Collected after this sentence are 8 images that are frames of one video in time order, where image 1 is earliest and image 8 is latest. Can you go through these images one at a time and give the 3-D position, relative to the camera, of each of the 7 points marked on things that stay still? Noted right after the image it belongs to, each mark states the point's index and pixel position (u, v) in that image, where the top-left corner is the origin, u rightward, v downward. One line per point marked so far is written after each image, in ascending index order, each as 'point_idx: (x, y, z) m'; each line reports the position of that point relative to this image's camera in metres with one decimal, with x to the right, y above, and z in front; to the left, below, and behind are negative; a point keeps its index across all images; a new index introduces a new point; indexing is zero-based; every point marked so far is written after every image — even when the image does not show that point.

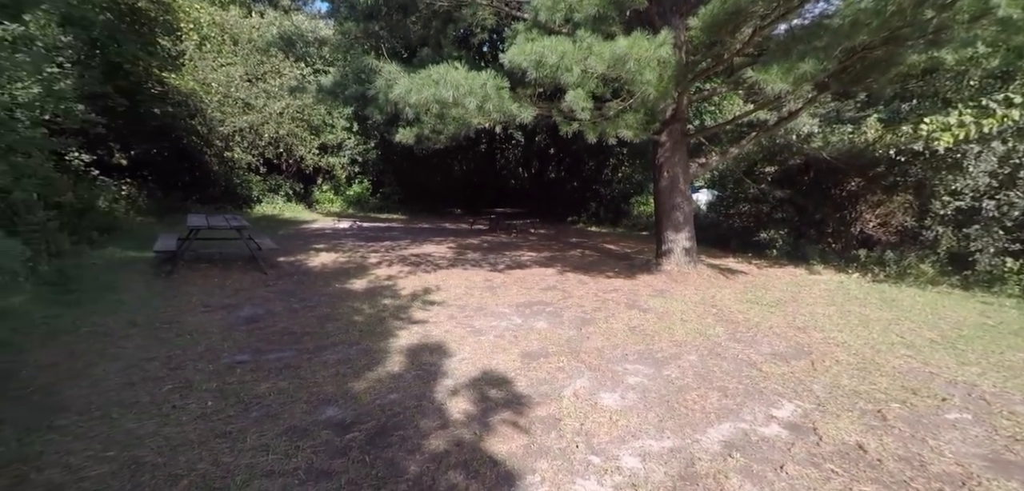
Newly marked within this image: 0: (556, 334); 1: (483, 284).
0: (+0.4, -0.8, +4.6) m
1: (-0.4, -0.5, +6.6) m
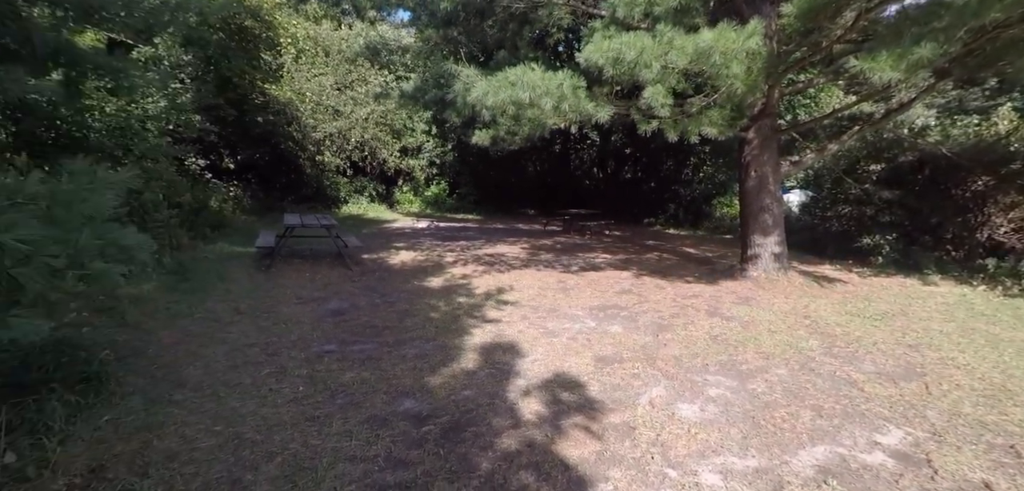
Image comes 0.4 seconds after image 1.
0: (+1.0, -0.8, +4.4) m
1: (+0.6, -0.5, +6.6) m
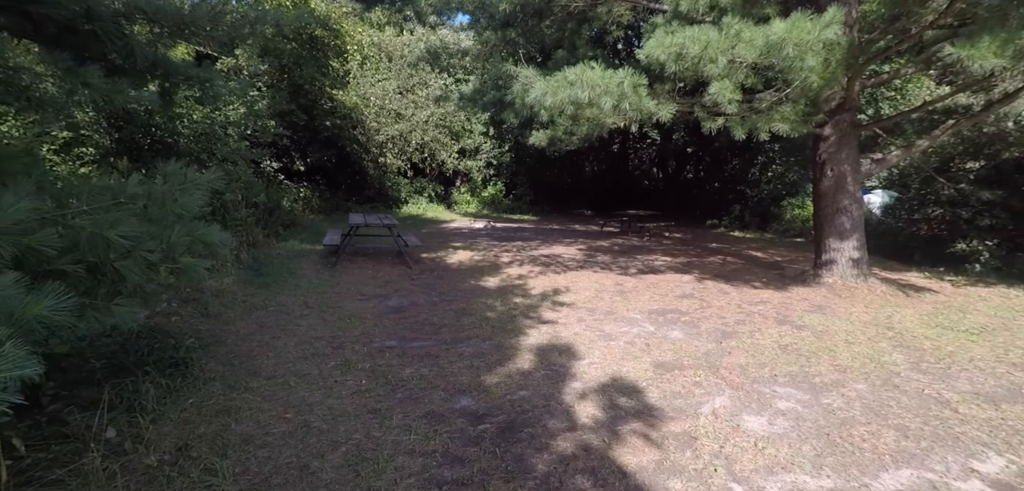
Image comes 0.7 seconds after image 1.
0: (+1.5, -0.8, +4.3) m
1: (+1.2, -0.5, +6.5) m
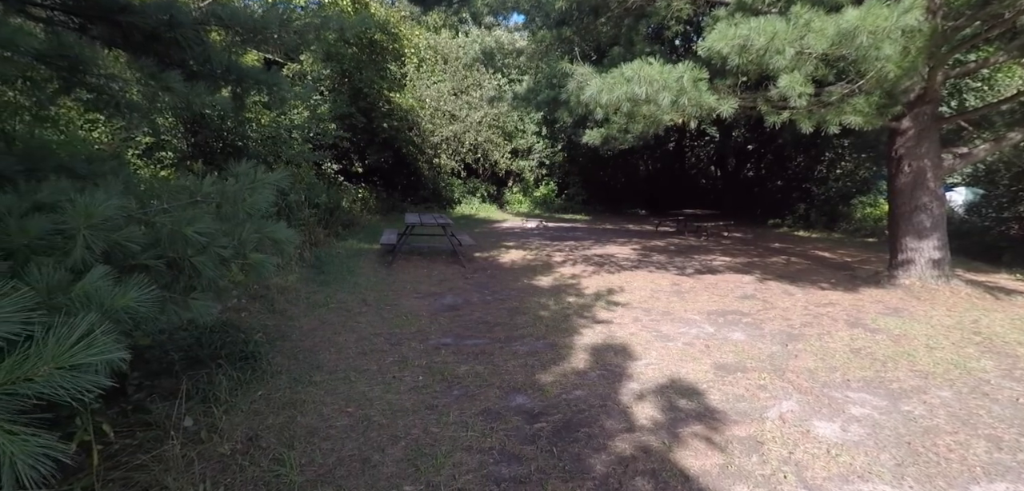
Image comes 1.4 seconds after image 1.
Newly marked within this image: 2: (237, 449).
0: (+1.9, -0.8, +4.1) m
1: (+1.9, -0.5, +6.3) m
2: (-1.3, -0.9, +2.5) m
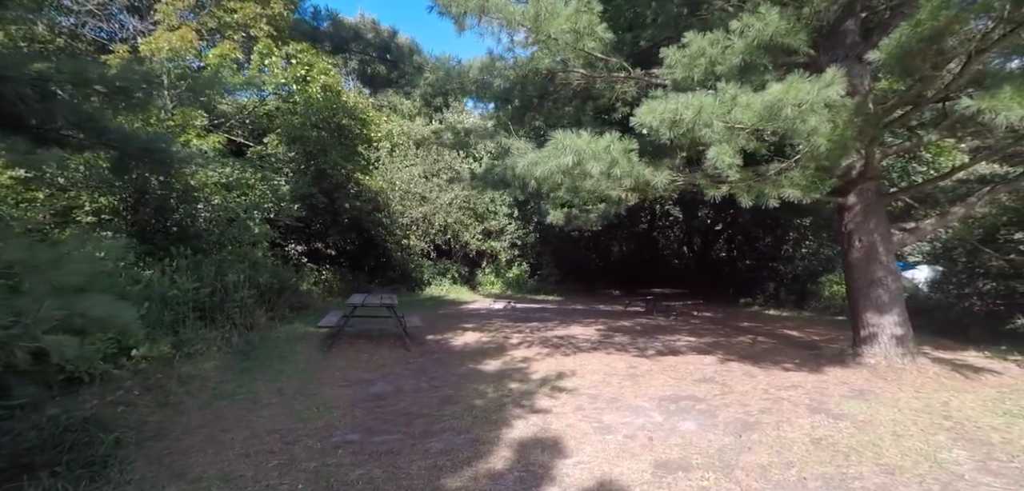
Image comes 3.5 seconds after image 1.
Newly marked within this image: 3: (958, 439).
0: (+1.3, -1.3, +3.6) m
1: (+1.3, -1.4, +5.9) m
2: (-1.8, -1.3, +1.9) m
3: (+3.2, -1.4, +3.8) m
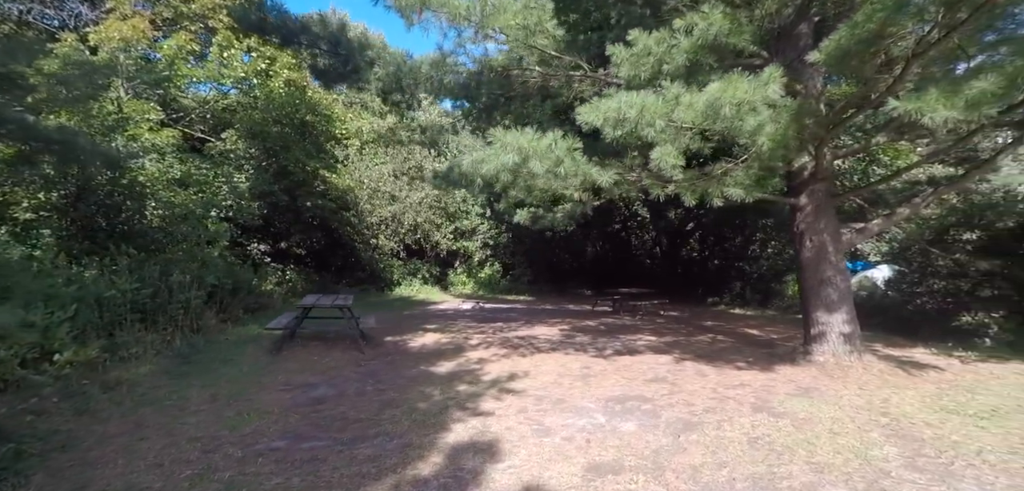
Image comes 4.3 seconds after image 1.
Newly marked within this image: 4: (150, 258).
0: (+0.9, -1.3, +3.6) m
1: (+0.7, -1.4, +5.8) m
2: (-2.2, -1.2, +1.7) m
3: (+2.7, -1.4, +3.8) m
4: (-5.2, -0.2, +7.6) m
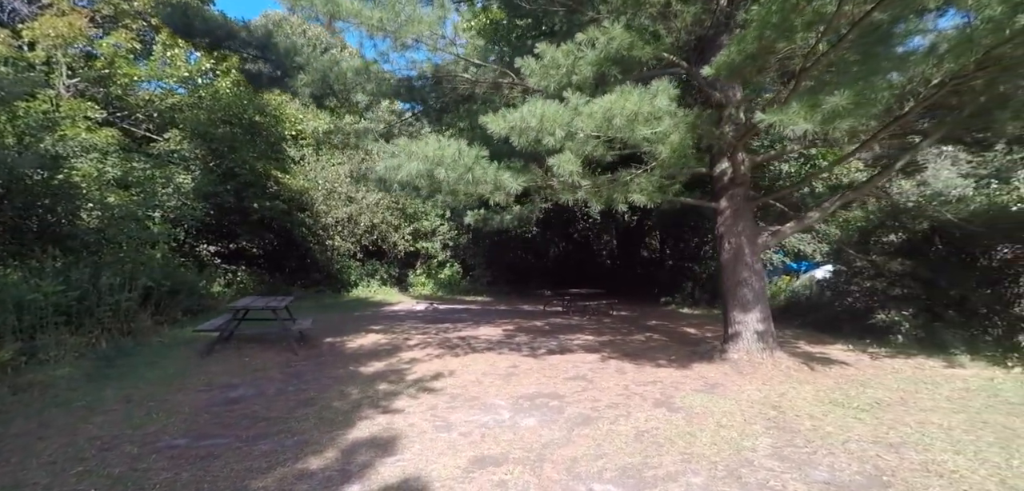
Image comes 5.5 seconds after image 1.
0: (+0.2, -1.4, +3.8) m
1: (-0.1, -1.4, +6.0) m
2: (-2.8, -1.3, +1.8) m
3: (+2.0, -1.4, +4.1) m
4: (-6.1, -0.2, +7.5) m
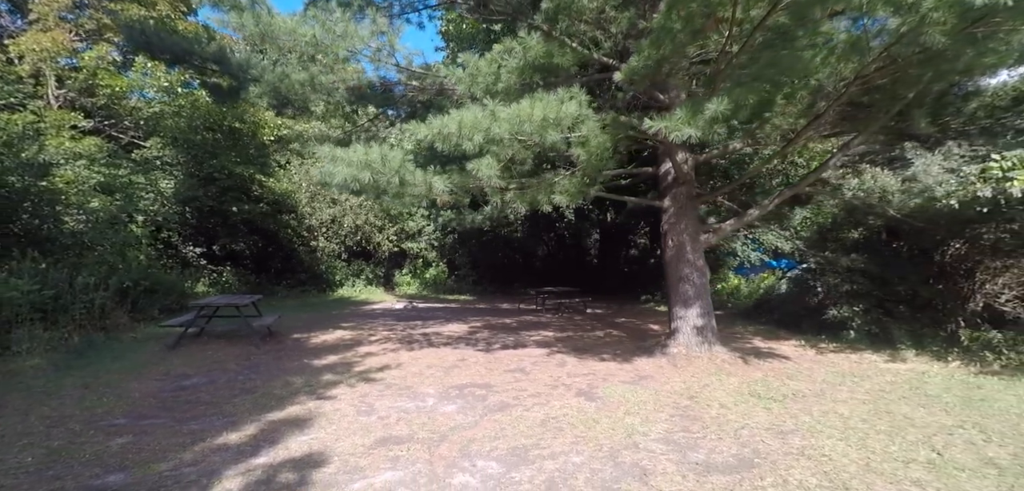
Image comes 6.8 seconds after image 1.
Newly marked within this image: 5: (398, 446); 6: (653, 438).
0: (-0.5, -1.3, +4.0) m
1: (-0.7, -1.4, +6.3) m
2: (-3.5, -1.3, +2.1) m
3: (+1.3, -1.4, +4.3) m
4: (-6.7, -0.2, +7.8) m
5: (-0.8, -1.3, +3.5) m
6: (+1.0, -1.4, +3.8) m
